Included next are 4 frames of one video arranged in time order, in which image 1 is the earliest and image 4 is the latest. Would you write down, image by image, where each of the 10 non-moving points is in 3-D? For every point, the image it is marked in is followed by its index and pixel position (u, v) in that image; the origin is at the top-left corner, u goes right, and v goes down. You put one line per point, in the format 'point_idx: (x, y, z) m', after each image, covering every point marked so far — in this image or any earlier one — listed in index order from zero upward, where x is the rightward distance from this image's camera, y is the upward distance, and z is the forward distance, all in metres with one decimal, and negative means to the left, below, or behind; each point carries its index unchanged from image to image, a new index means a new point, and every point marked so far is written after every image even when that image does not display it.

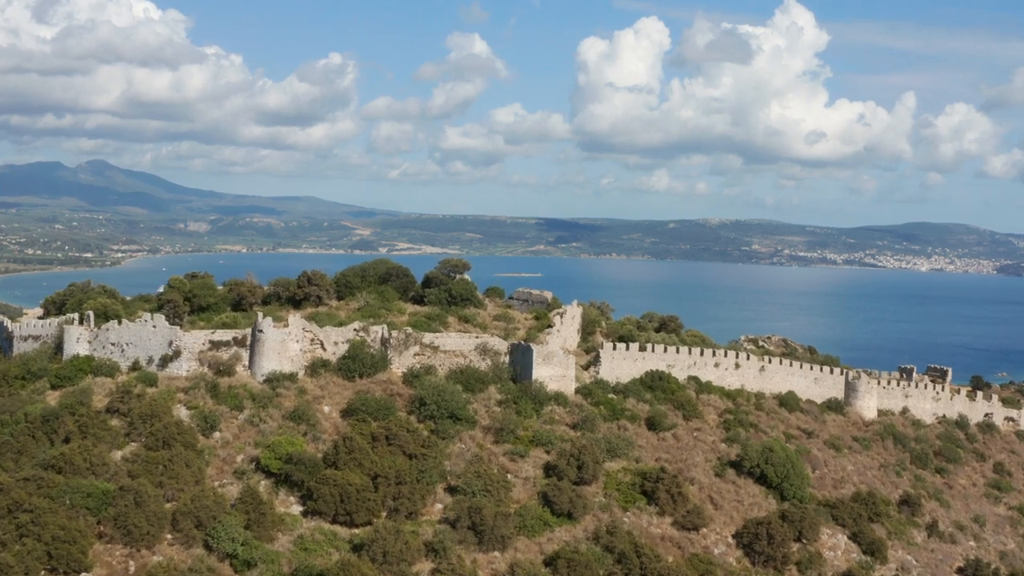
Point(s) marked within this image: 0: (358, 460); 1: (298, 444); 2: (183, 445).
0: (-3.4, -3.8, +19.1) m
1: (-5.0, -3.6, +19.8) m
2: (-7.5, -3.6, +19.7) m
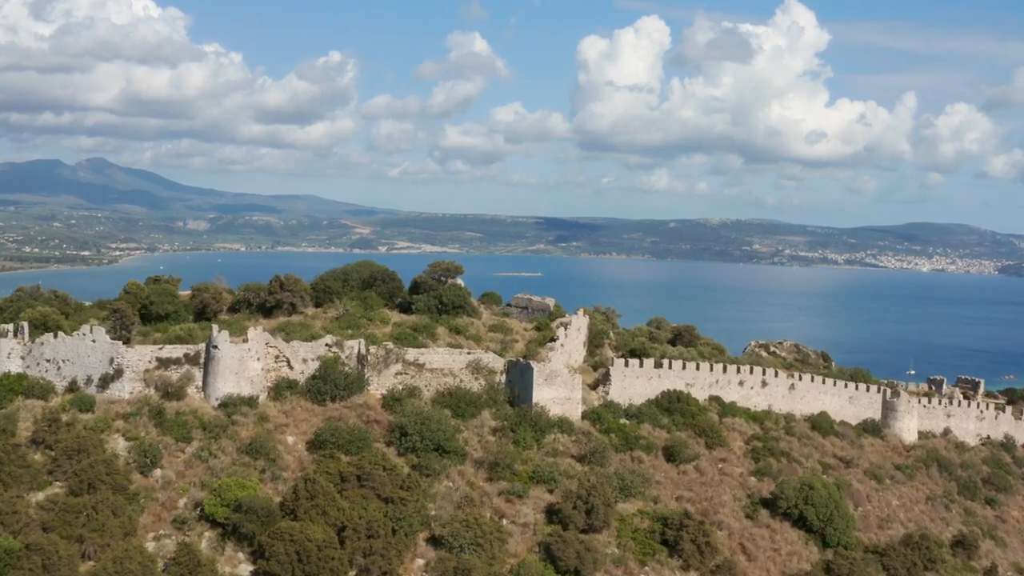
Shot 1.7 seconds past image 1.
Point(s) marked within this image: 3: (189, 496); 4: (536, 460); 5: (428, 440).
0: (-3.5, -4.0, +15.8) m
1: (-5.0, -3.8, +16.5) m
2: (-7.6, -3.8, +16.4) m
3: (-6.3, -4.1, +16.8) m
4: (+0.5, -3.9, +19.2) m
5: (-1.8, -3.3, +18.7) m
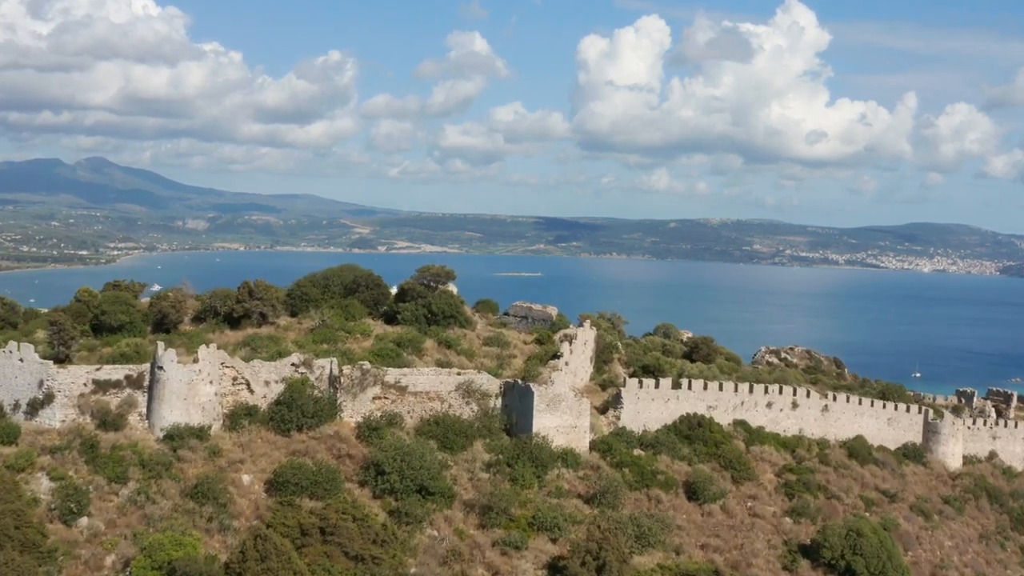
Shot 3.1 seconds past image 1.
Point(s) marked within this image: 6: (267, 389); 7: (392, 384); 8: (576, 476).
0: (-3.6, -4.2, +12.9) m
1: (-5.1, -4.1, +13.6) m
2: (-7.7, -4.0, +13.5) m
3: (-6.4, -4.3, +13.9) m
4: (+0.5, -4.1, +16.3) m
5: (-1.9, -3.5, +15.8) m
6: (-5.0, -2.0, +17.5) m
7: (-2.5, -2.0, +17.9) m
8: (+1.3, -3.8, +17.3) m
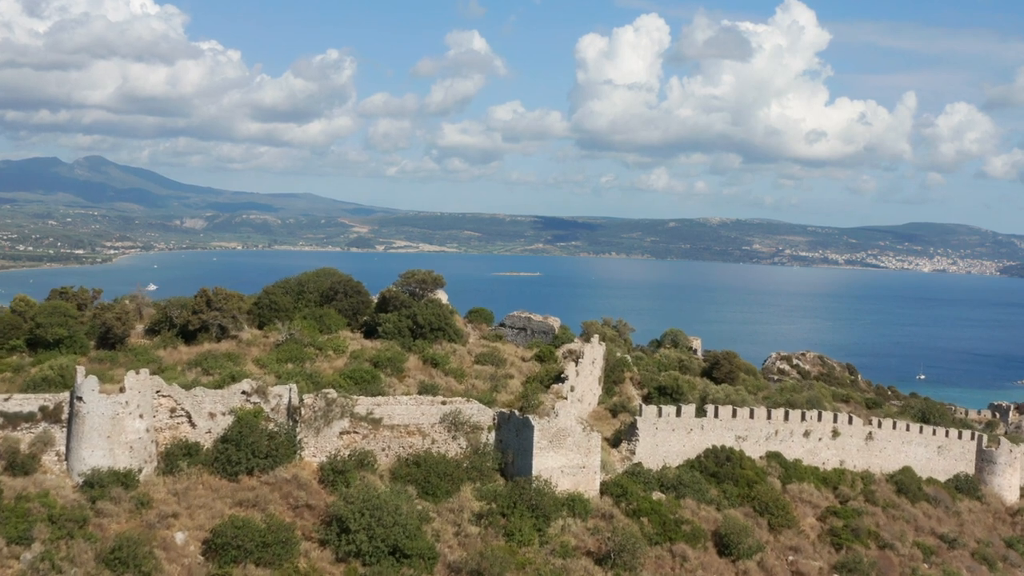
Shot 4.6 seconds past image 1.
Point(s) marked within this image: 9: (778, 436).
0: (-3.6, -4.5, +9.9) m
1: (-5.2, -4.3, +10.6) m
2: (-7.8, -4.2, +10.5) m
3: (-6.5, -4.5, +11.0) m
4: (+0.4, -4.3, +13.3) m
5: (-2.0, -3.7, +12.8) m
6: (-5.1, -2.3, +14.5) m
7: (-2.6, -2.2, +14.9) m
8: (+1.2, -4.0, +14.4) m
9: (+5.6, -3.1, +18.1) m
